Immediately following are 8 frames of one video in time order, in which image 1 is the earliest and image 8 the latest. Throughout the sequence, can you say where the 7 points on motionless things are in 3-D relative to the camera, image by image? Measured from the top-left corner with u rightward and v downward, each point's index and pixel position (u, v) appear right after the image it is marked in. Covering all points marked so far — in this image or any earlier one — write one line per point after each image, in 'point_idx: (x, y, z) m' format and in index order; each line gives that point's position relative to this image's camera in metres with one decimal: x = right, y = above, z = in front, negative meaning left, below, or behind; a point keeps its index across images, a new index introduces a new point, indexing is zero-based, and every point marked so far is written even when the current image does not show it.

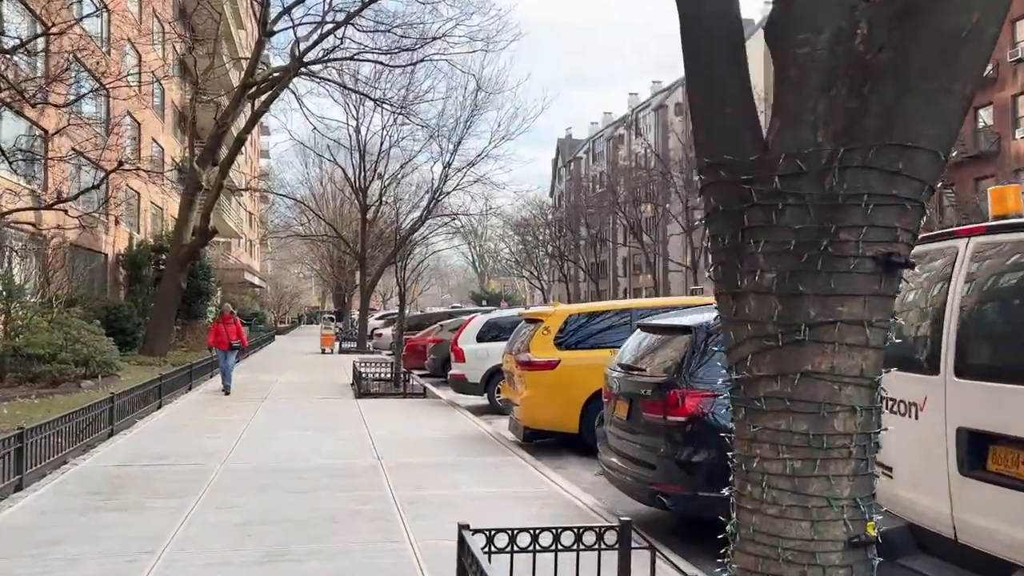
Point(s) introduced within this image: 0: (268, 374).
0: (-5.7, -2.0, +18.0) m
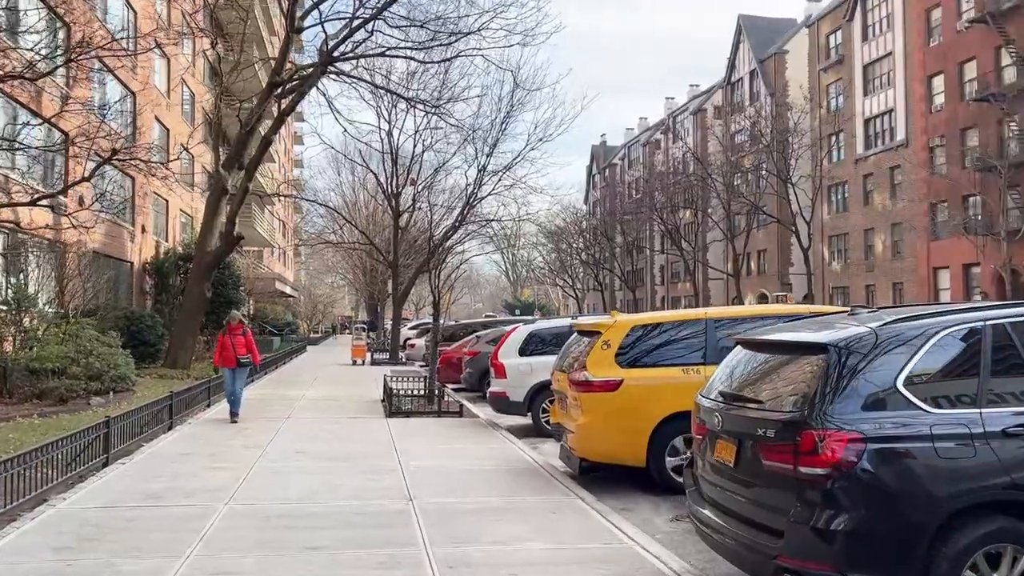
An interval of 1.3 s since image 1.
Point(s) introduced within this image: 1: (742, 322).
0: (-4.7, -2.2, +16.9) m
1: (+2.4, -0.3, +8.0) m
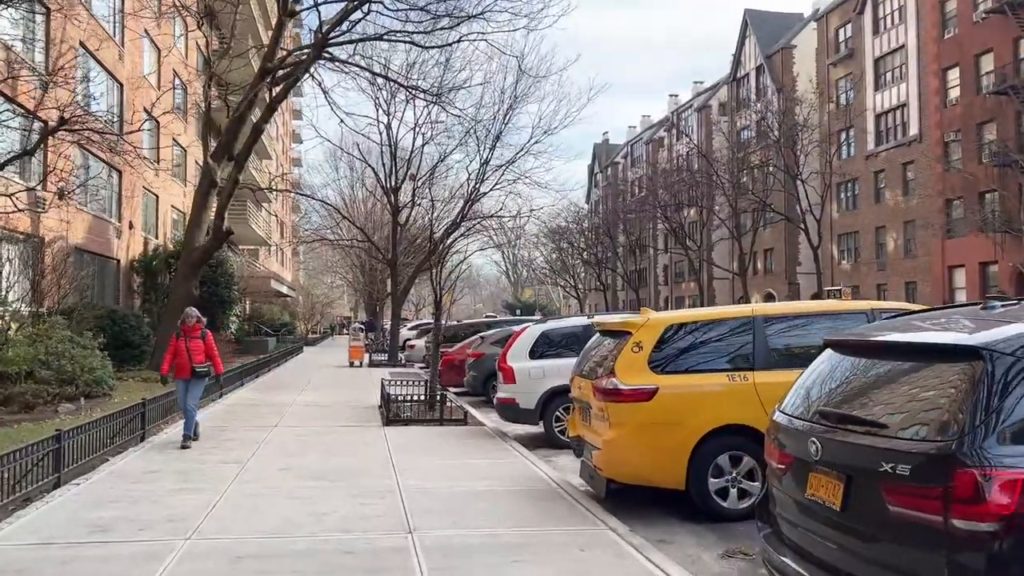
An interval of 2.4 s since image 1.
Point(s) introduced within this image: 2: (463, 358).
0: (-4.6, -2.1, +15.8) m
1: (+2.5, -0.3, +6.9) m
2: (-1.1, -1.5, +16.7) m
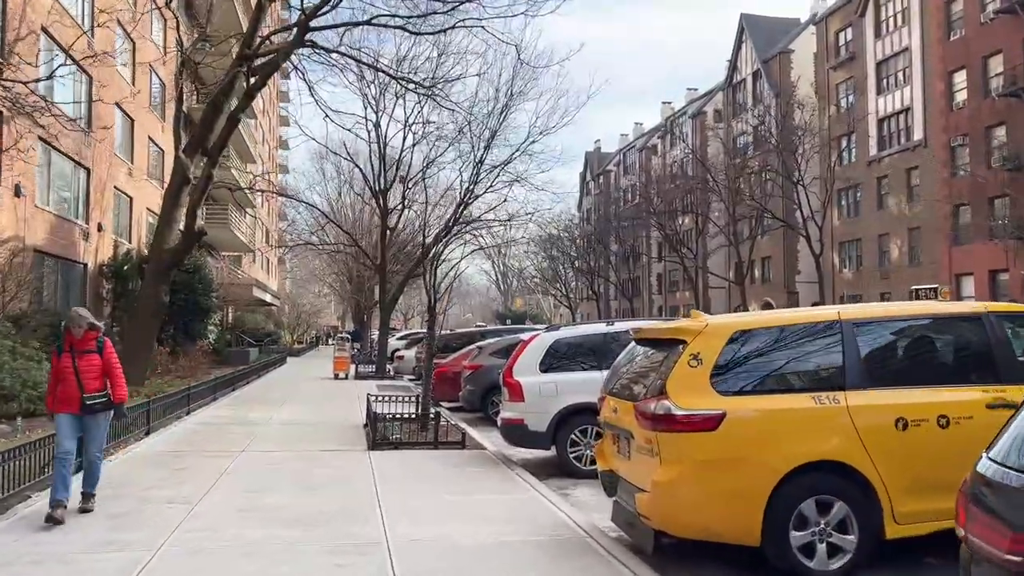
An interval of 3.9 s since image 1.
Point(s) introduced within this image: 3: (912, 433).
0: (-4.6, -2.2, +14.2) m
1: (+2.6, -0.3, +5.5) m
2: (-1.1, -1.6, +15.2) m
3: (+2.6, -0.9, +5.1) m
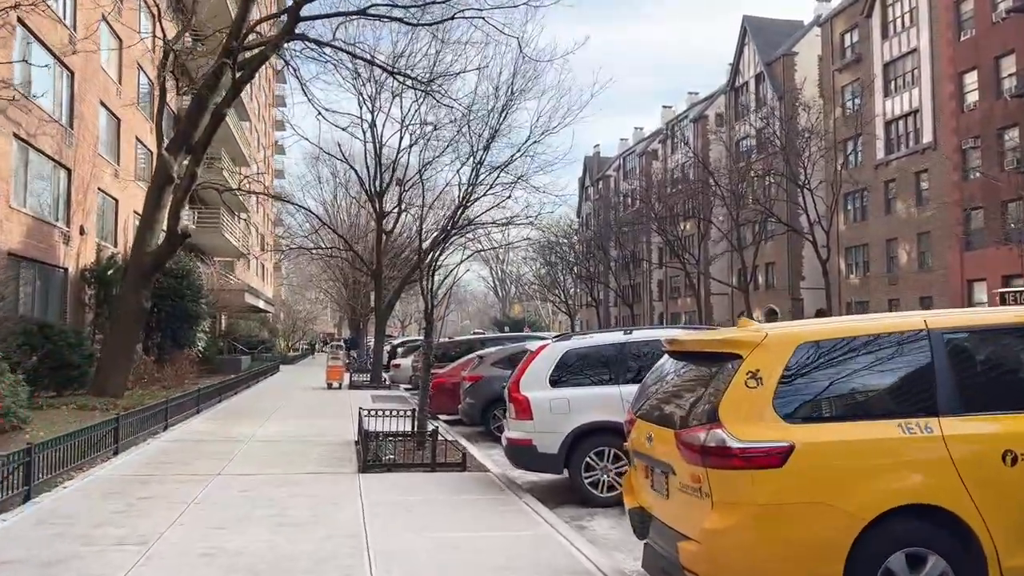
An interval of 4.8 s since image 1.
0: (-4.6, -2.3, +13.2) m
1: (+2.7, -0.3, +4.5) m
2: (-1.0, -1.7, +14.2) m
3: (+2.7, -1.0, +4.2) m
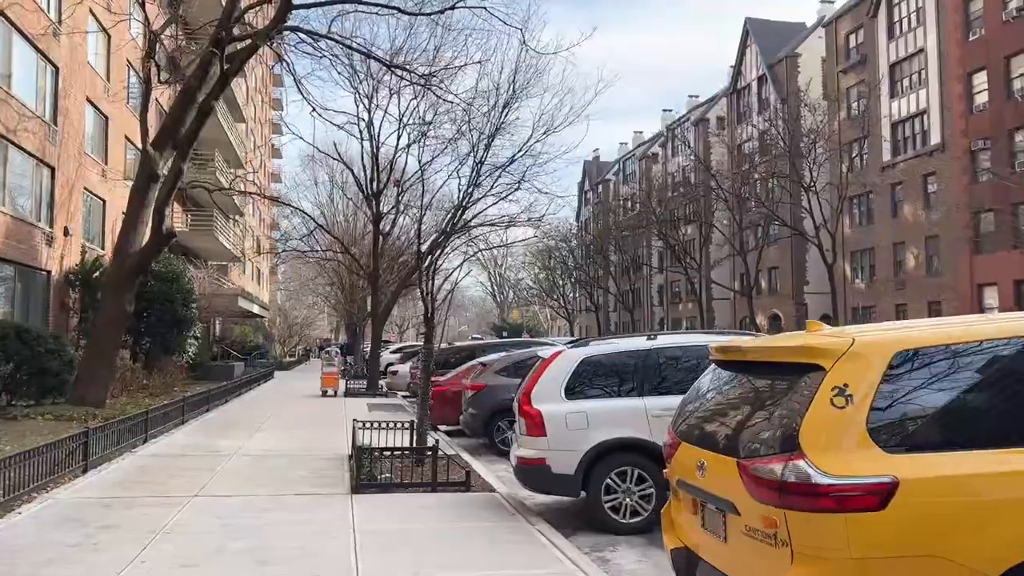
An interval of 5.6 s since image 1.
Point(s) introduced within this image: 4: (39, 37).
0: (-4.5, -2.4, +12.3) m
1: (+2.8, -0.3, +3.7) m
2: (-0.9, -1.7, +13.3) m
3: (+2.8, -0.9, +3.3) m
4: (-11.4, +6.0, +18.9) m
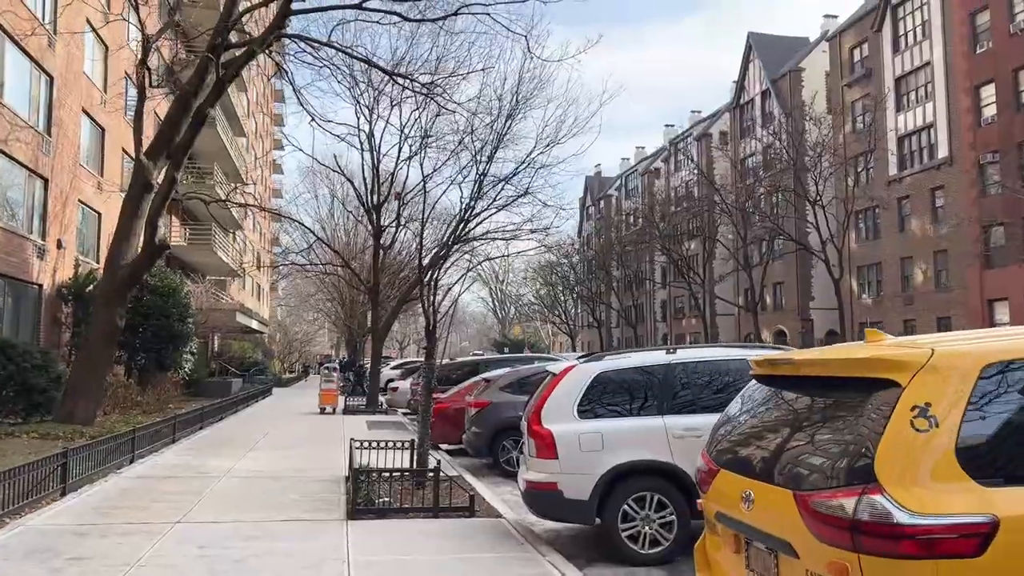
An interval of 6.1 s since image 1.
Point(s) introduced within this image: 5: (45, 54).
0: (-4.4, -2.5, +11.7) m
1: (+2.9, -0.3, +3.1) m
2: (-0.8, -1.9, +12.8) m
3: (+2.9, -0.9, +2.8) m
4: (-11.3, +5.7, +18.5) m
5: (-11.4, +5.7, +19.3) m
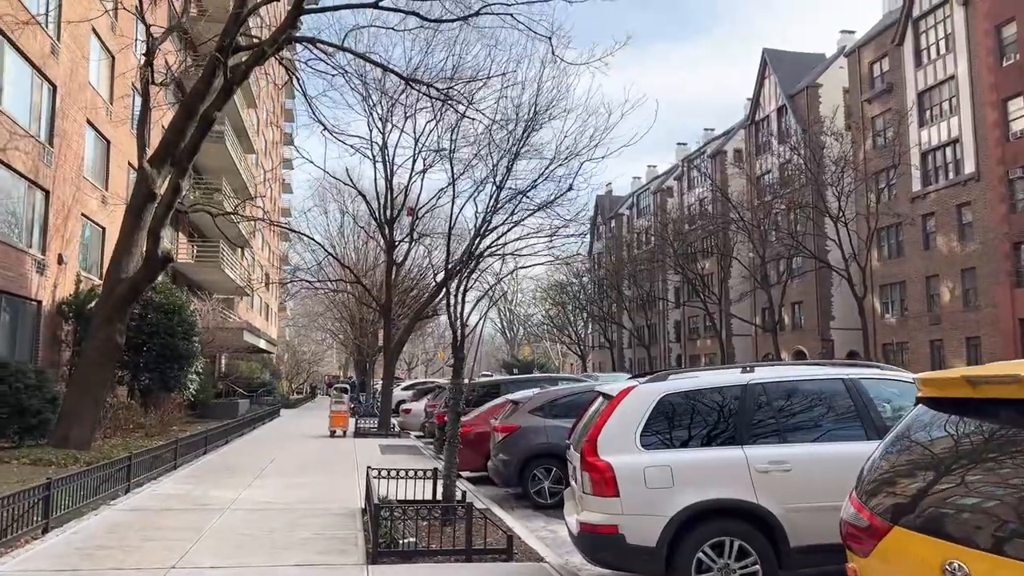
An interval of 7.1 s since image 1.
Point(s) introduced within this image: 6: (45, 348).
0: (-4.0, -2.7, +10.8) m
1: (+3.2, -0.2, +2.1) m
2: (-0.4, -2.1, +11.8) m
3: (+3.2, -0.9, +1.8) m
4: (-10.8, +5.3, +17.8) m
5: (-10.9, +5.3, +18.6) m
6: (-11.3, -1.4, +19.0) m
